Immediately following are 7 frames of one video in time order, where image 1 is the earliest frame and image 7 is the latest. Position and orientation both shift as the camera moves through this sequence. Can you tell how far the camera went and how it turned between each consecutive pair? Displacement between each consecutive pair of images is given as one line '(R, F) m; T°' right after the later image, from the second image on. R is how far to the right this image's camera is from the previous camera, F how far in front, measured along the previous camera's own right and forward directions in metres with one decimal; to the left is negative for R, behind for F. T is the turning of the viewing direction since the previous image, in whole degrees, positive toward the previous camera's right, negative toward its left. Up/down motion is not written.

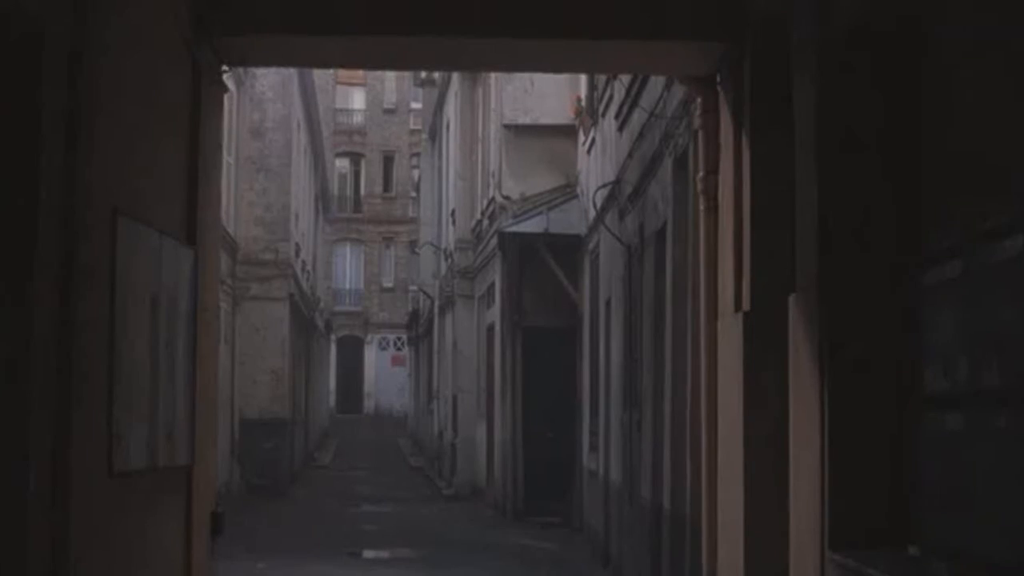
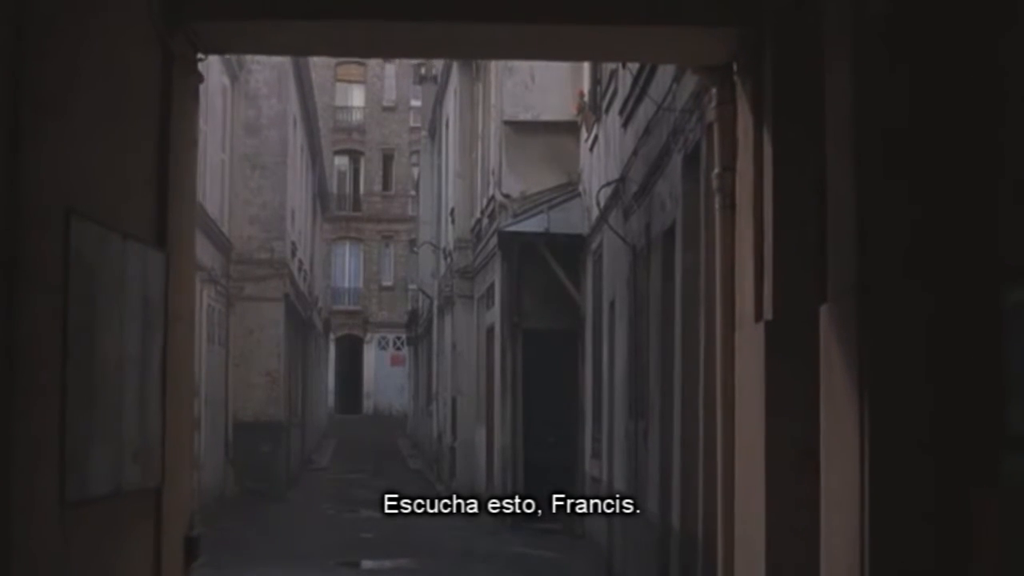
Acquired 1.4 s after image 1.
(0.0, +0.6) m; 0°
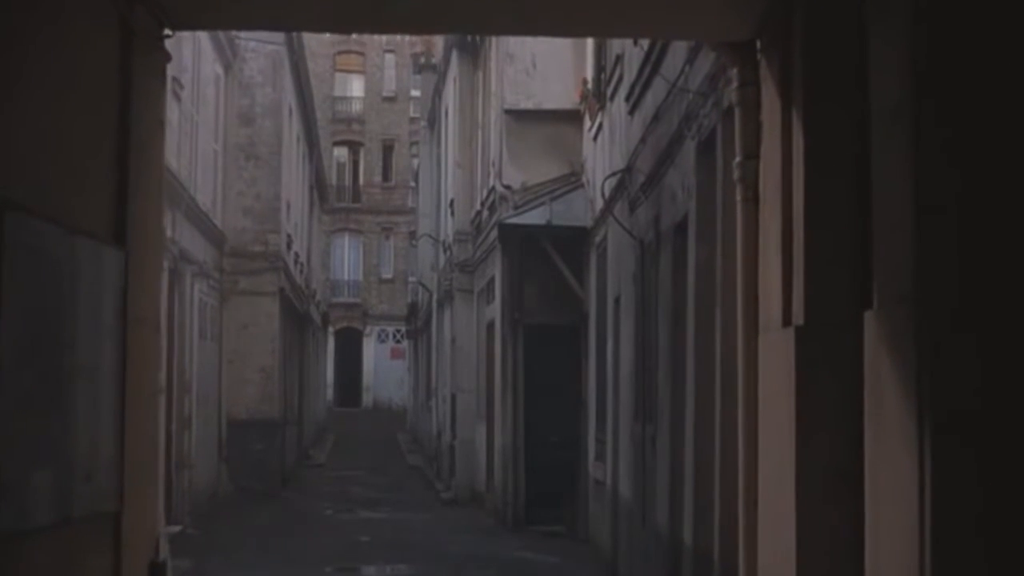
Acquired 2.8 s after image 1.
(0.0, +0.7) m; 0°
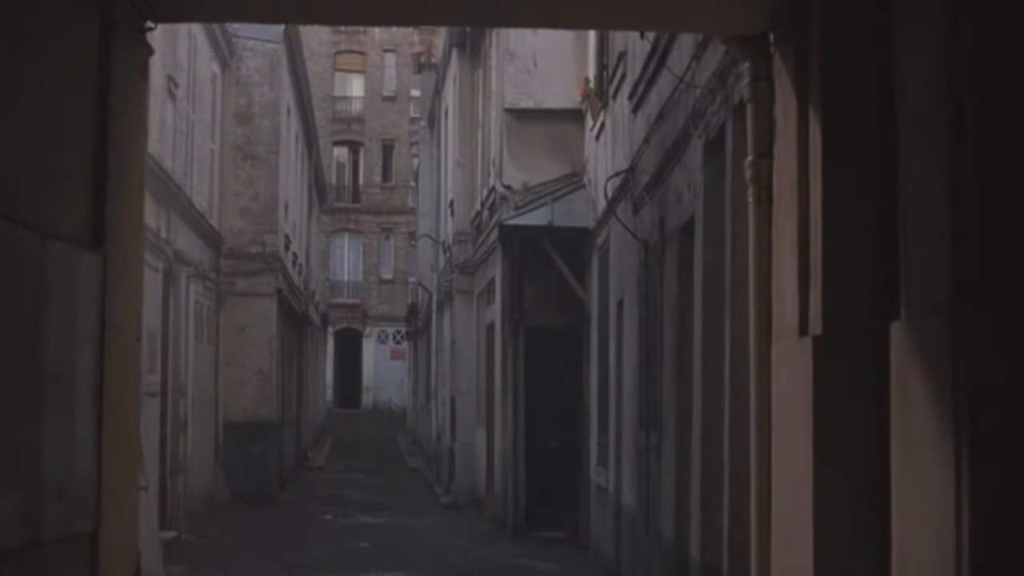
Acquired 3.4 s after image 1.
(0.0, +0.3) m; 0°
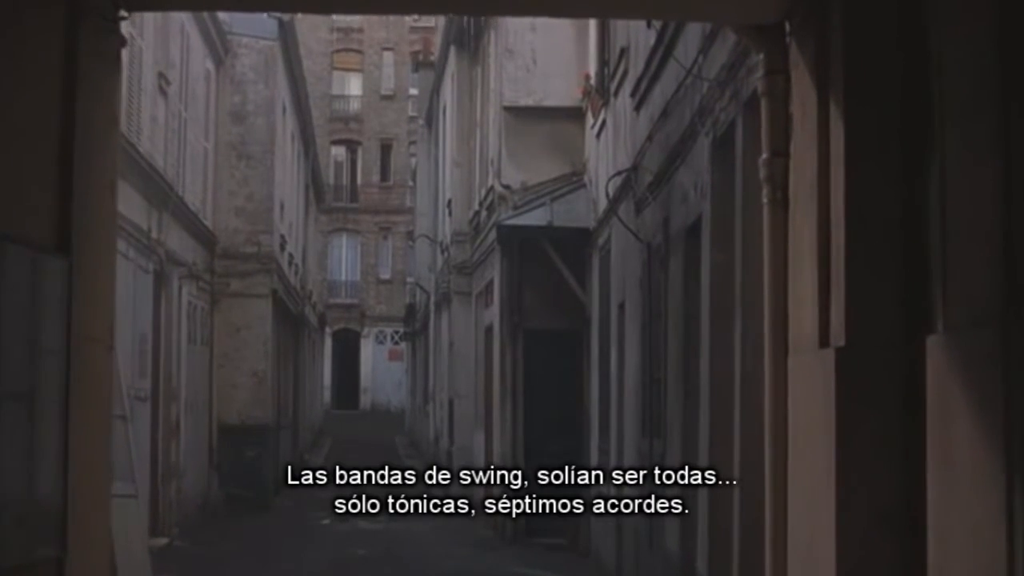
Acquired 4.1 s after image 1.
(0.0, +0.4) m; 0°
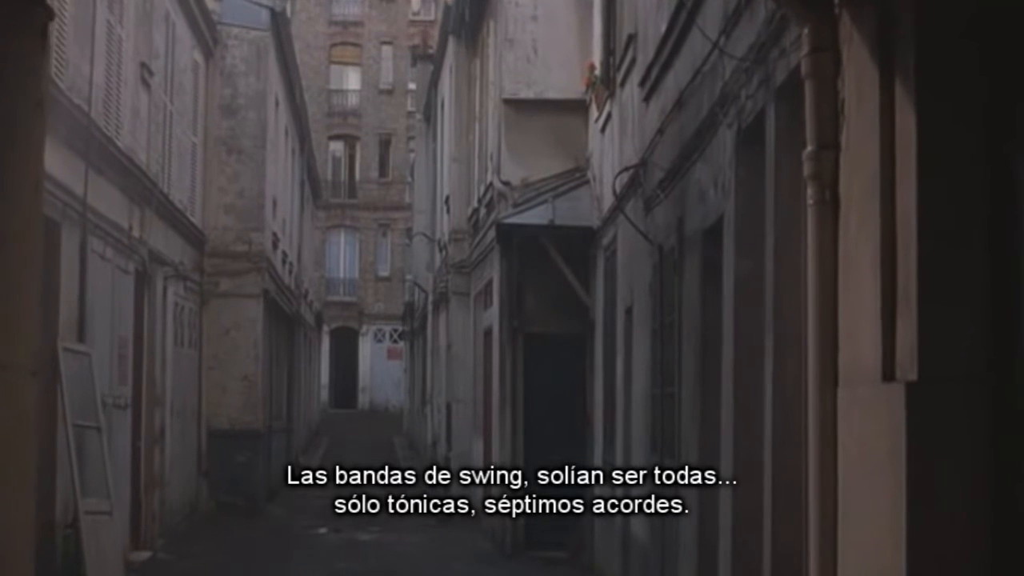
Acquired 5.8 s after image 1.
(0.0, +0.9) m; 0°
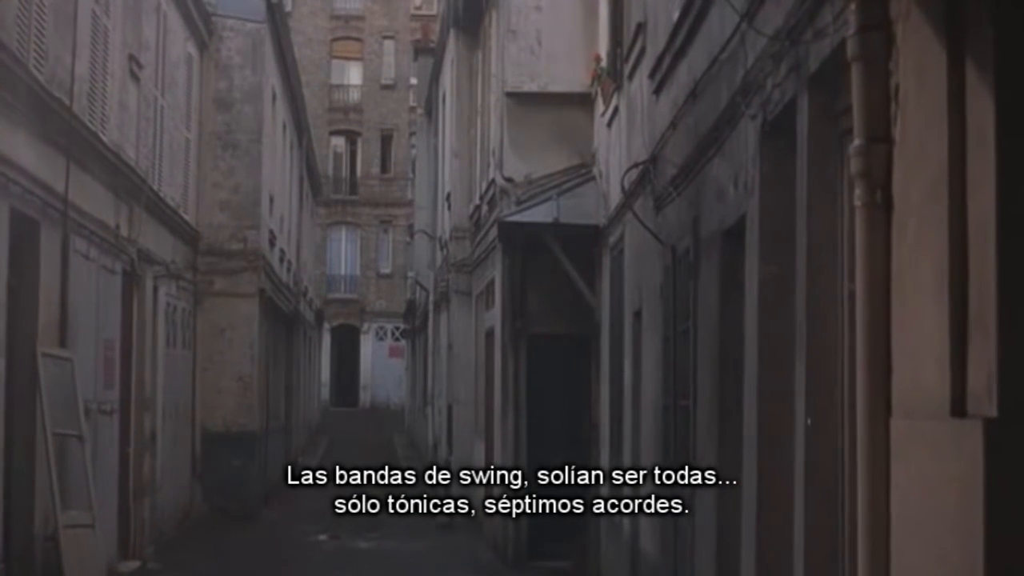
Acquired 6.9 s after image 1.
(0.0, +0.7) m; 0°
